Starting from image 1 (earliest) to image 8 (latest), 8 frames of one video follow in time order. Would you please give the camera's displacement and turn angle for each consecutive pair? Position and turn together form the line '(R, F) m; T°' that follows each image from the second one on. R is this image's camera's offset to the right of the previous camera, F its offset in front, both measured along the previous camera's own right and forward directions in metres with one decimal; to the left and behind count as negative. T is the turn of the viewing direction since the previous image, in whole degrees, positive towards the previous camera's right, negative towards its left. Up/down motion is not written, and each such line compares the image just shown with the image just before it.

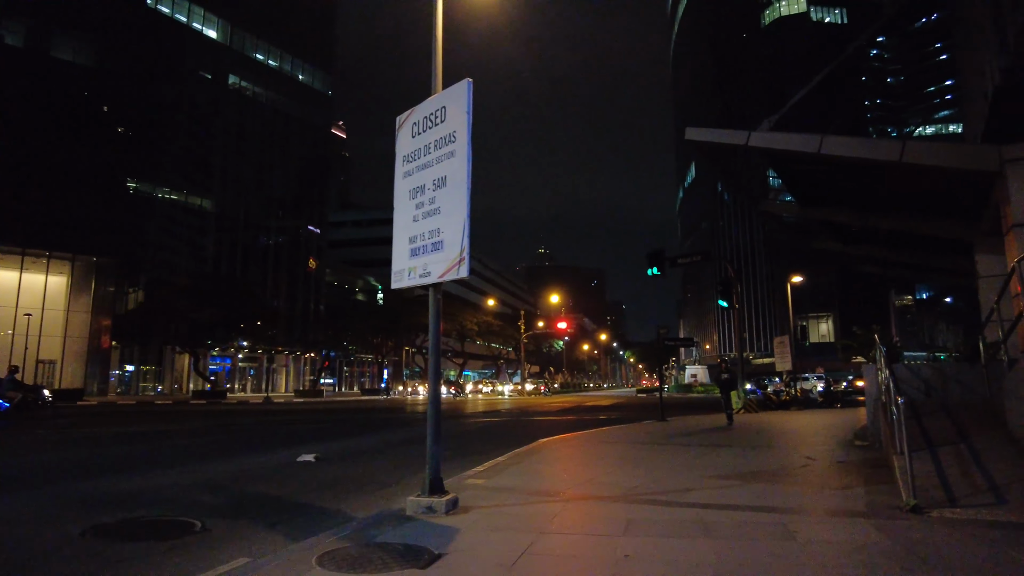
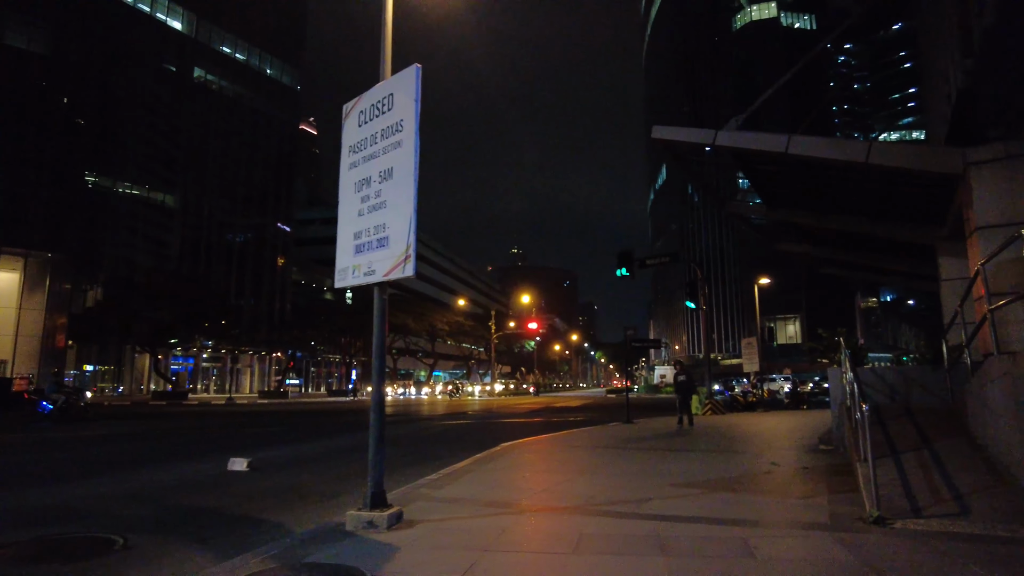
(+0.2, +0.4) m; +2°
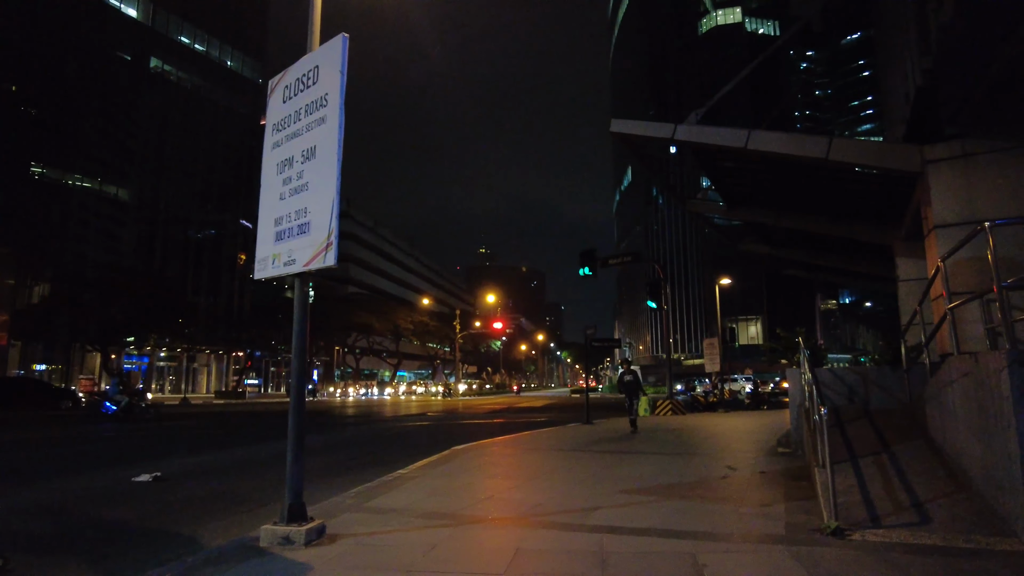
(+0.3, +0.5) m; +3°
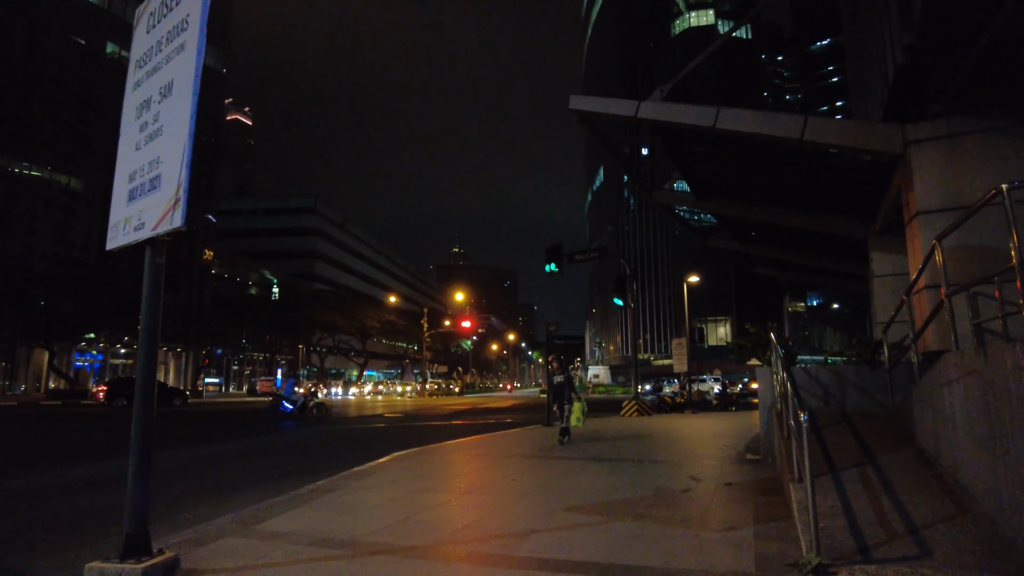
(+0.4, +1.1) m; +2°
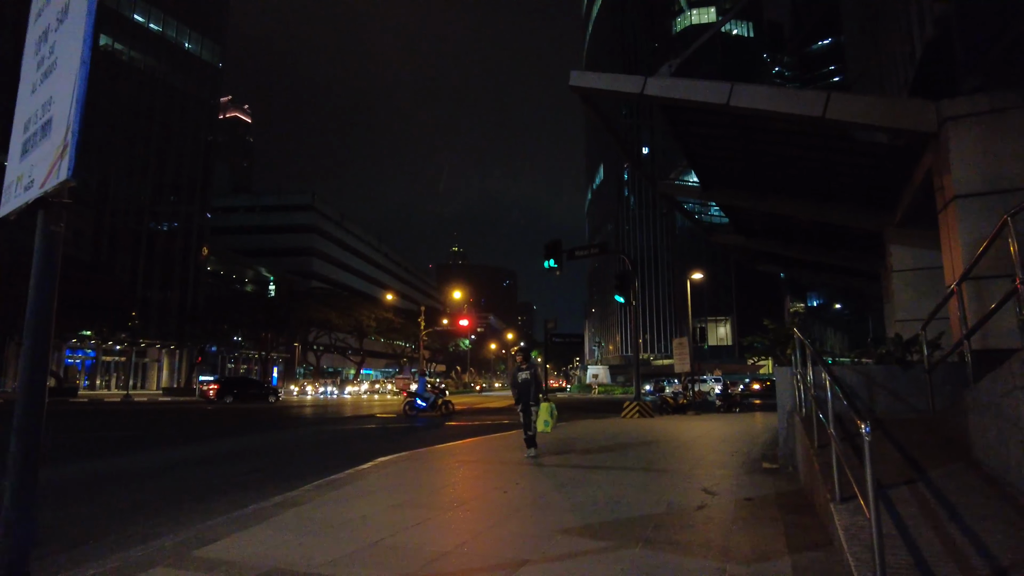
(+0.1, +0.9) m; 0°
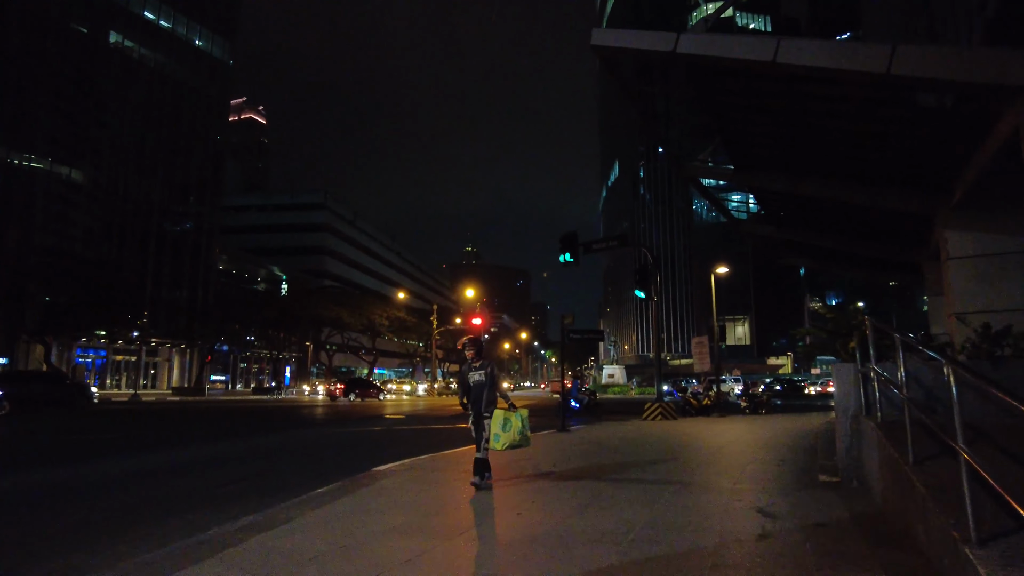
(0.0, +1.2) m; -1°
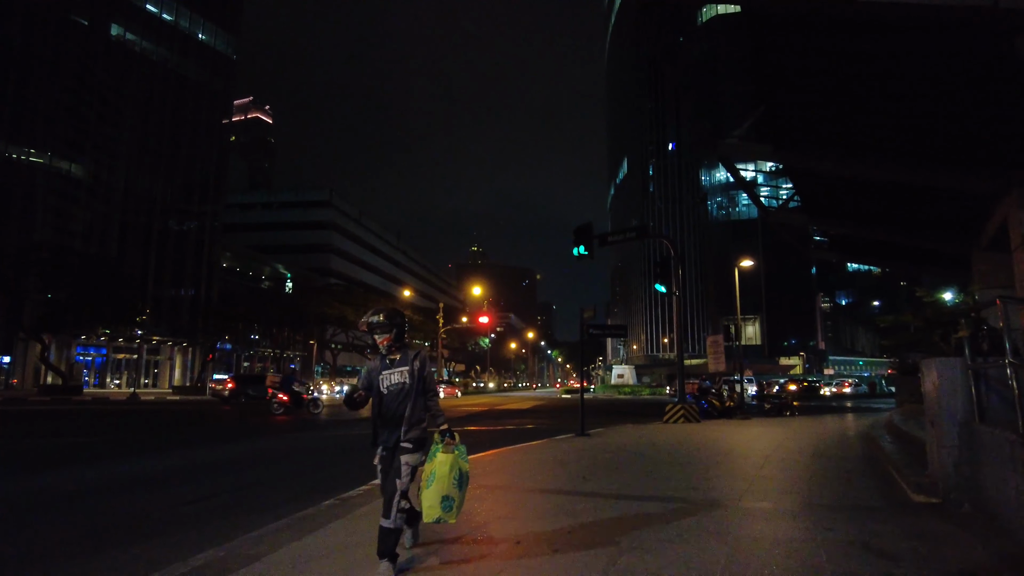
(-0.2, +1.3) m; 0°
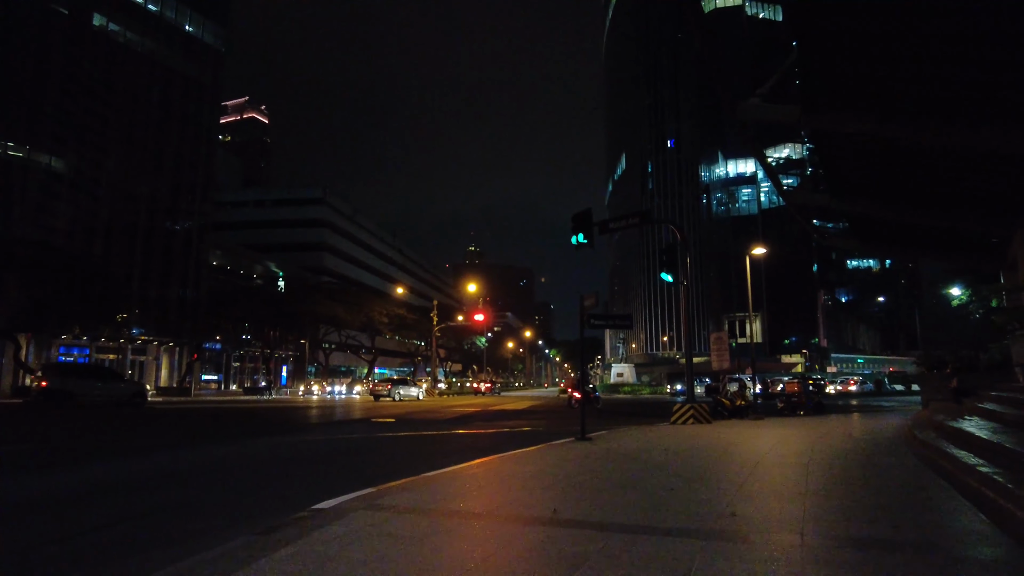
(+0.1, +1.7) m; 0°
